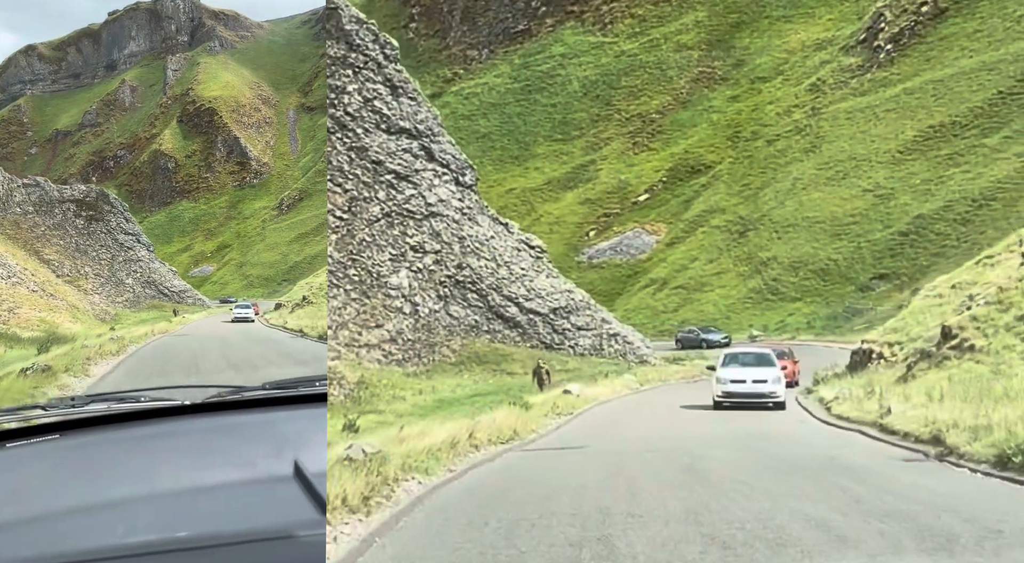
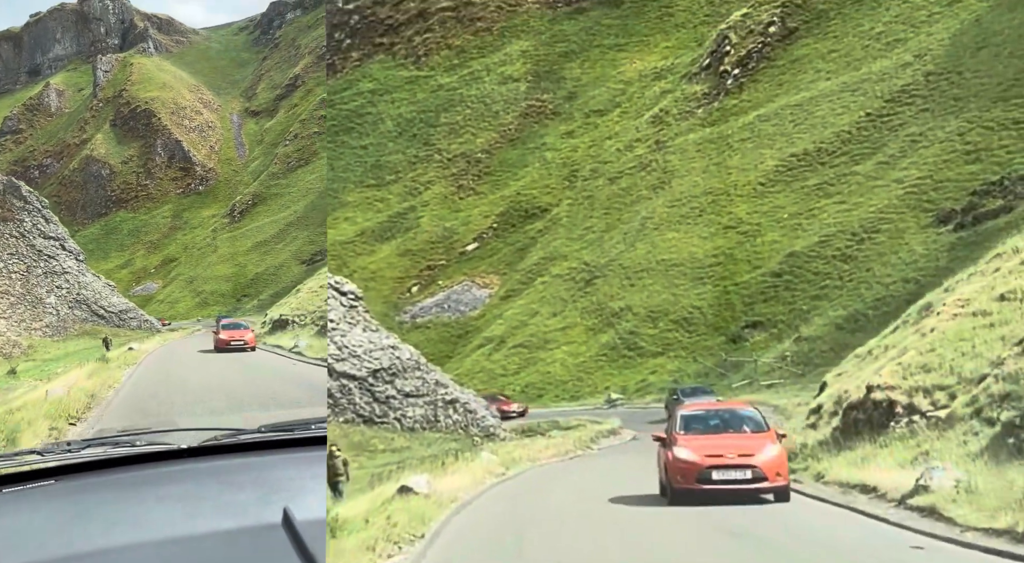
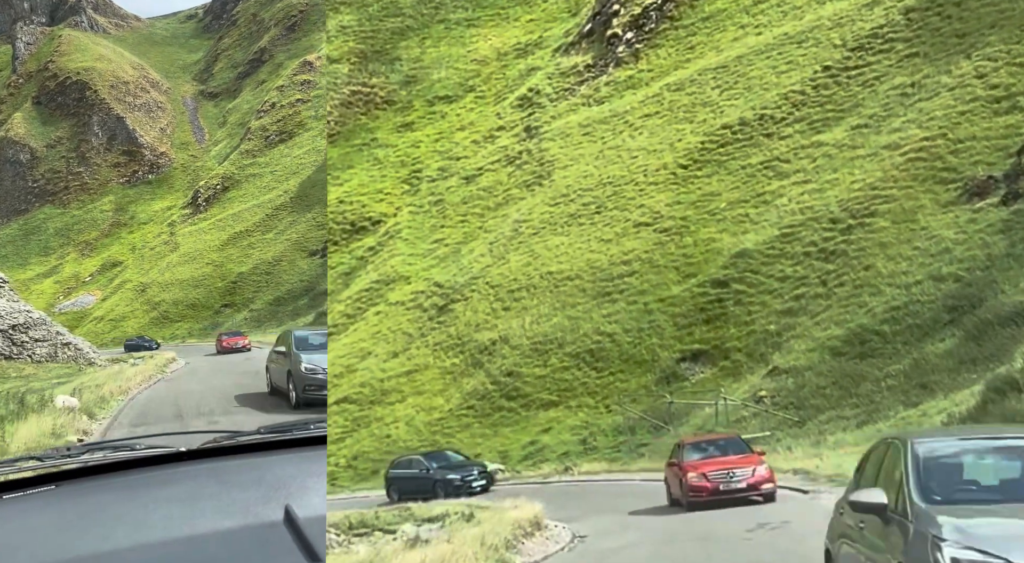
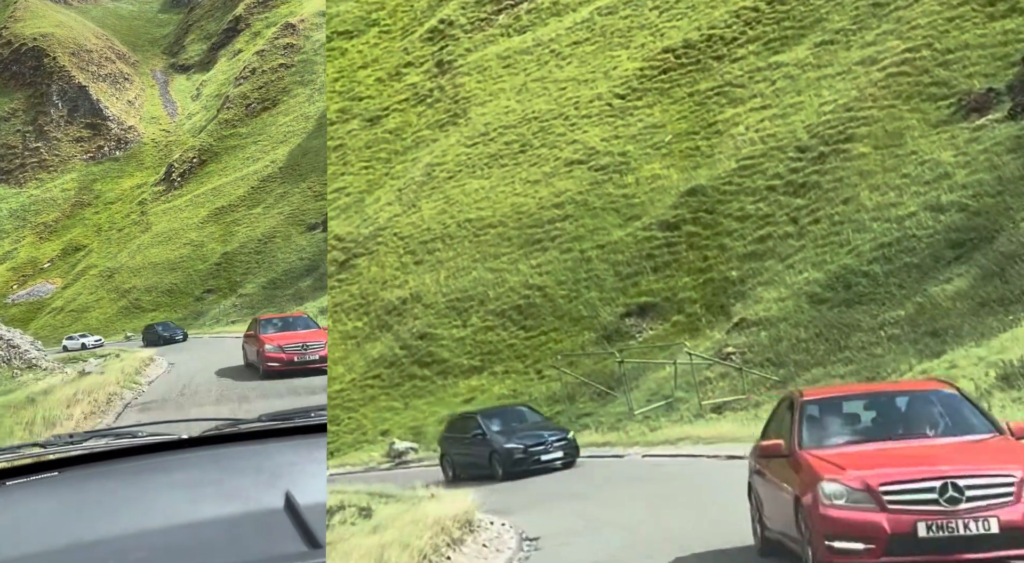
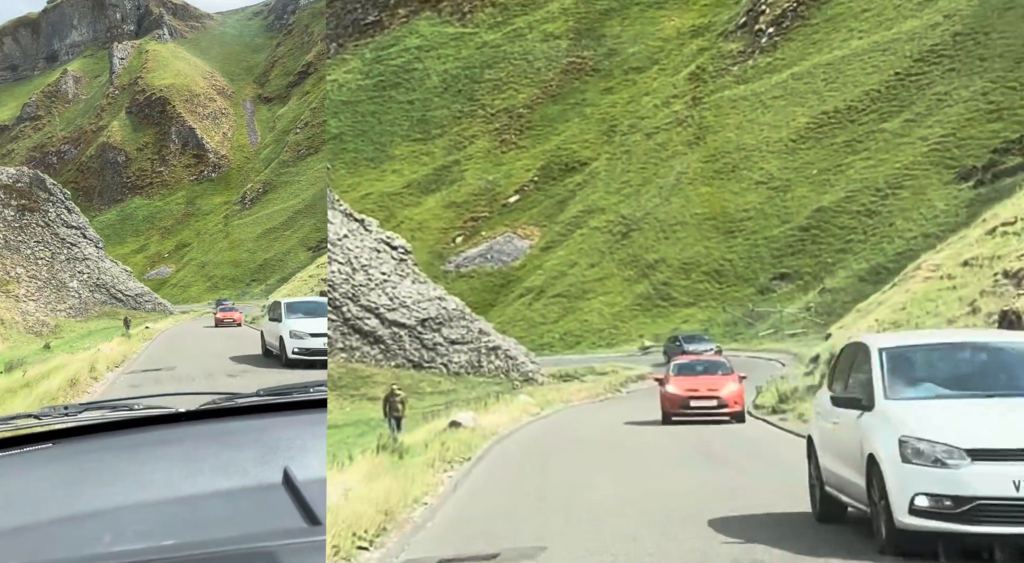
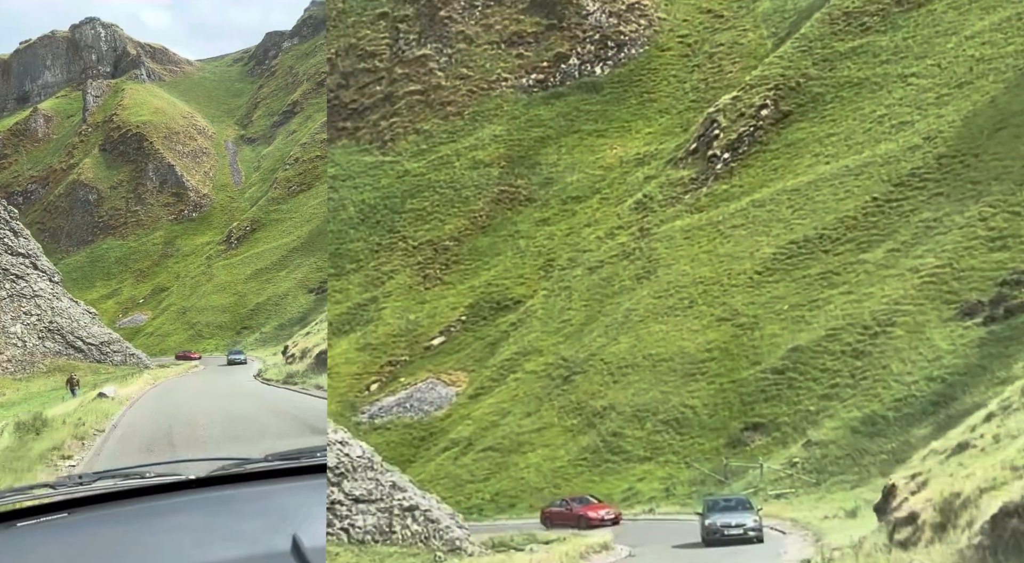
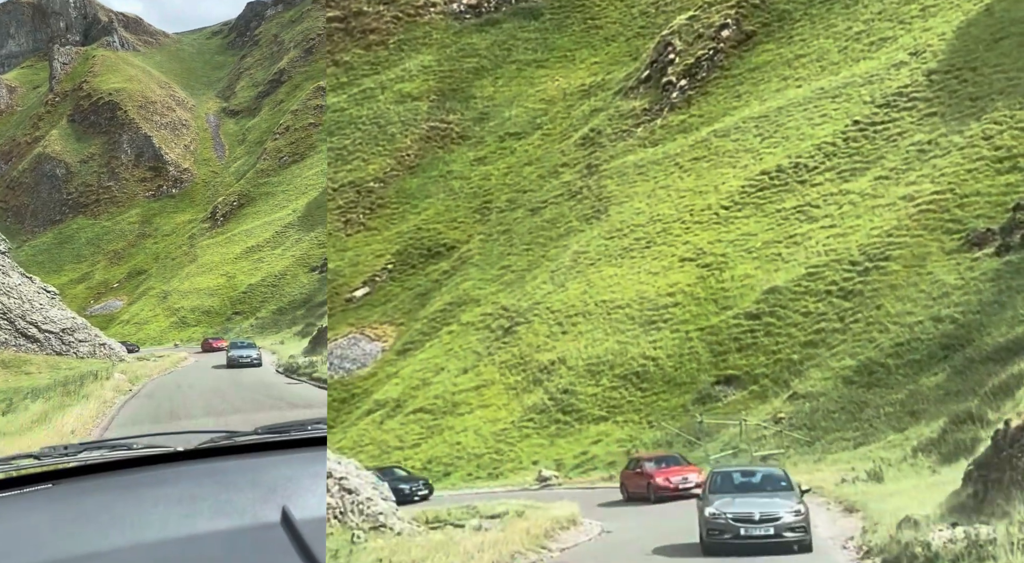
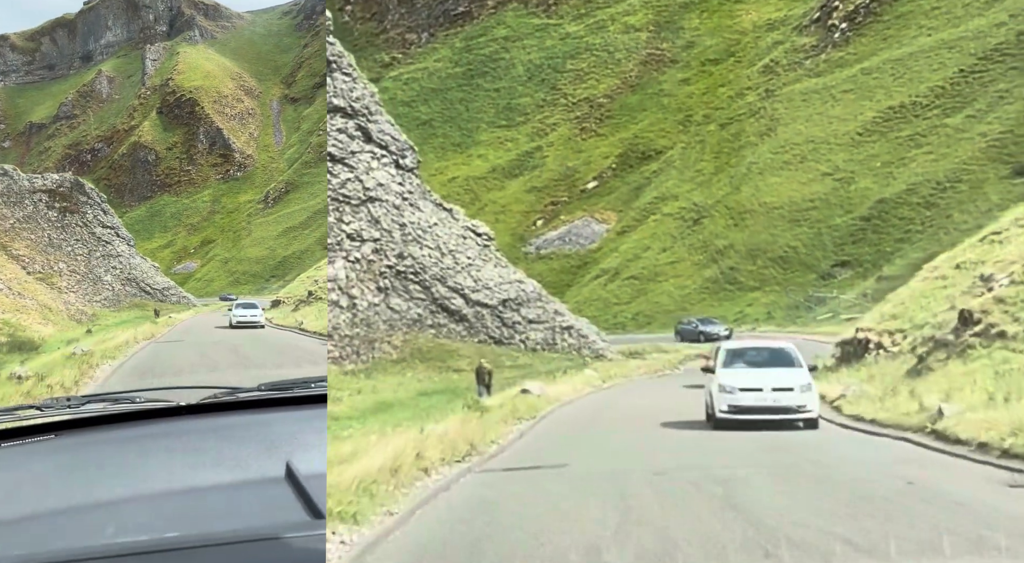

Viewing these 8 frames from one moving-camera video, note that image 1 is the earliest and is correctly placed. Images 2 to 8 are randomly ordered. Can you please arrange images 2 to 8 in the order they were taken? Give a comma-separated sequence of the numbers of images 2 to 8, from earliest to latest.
8, 5, 2, 6, 7, 3, 4
